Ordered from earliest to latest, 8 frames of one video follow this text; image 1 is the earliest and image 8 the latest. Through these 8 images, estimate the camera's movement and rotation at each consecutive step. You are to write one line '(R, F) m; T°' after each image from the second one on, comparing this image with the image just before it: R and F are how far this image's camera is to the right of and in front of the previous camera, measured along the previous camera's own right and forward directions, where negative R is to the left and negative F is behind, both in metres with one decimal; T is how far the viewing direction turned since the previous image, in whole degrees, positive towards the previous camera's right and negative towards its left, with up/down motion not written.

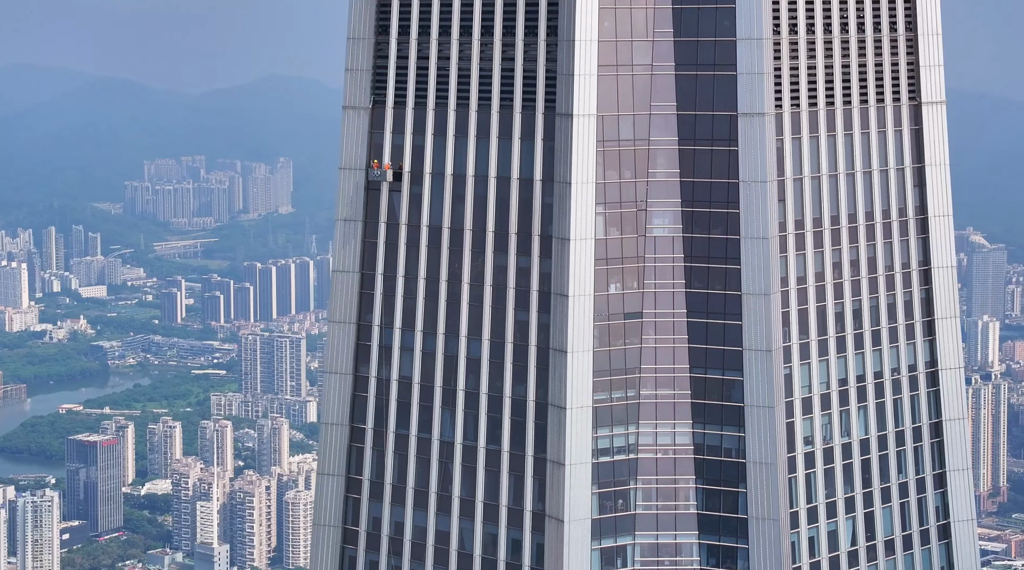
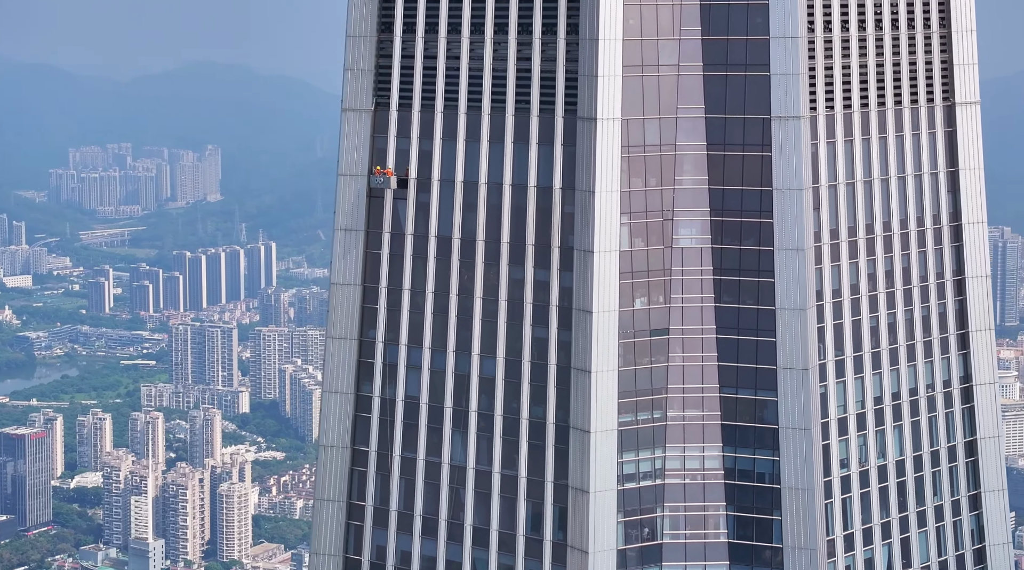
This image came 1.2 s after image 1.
(-5.9, +8.0) m; +2°
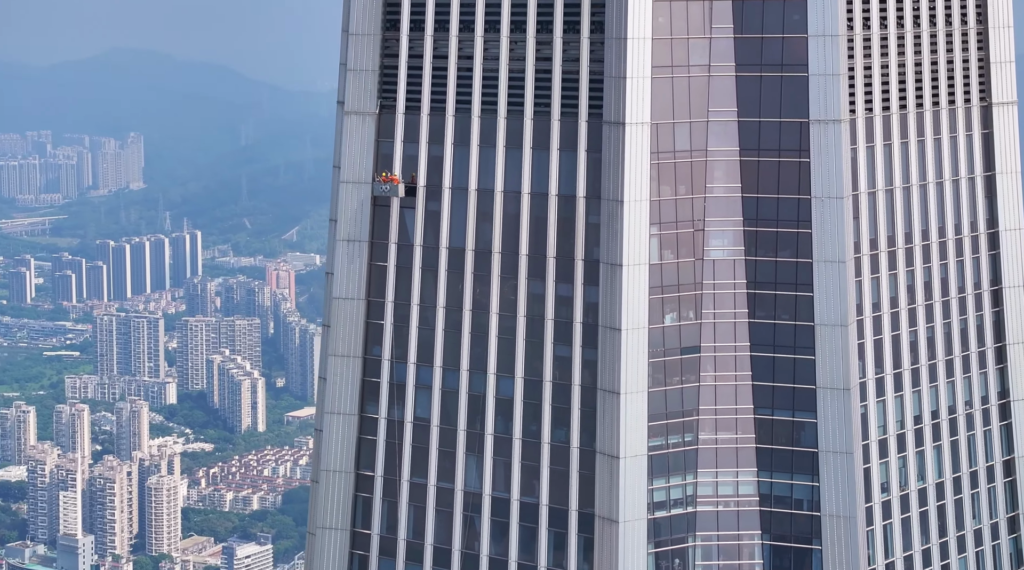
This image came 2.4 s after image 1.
(-6.0, +7.6) m; +2°
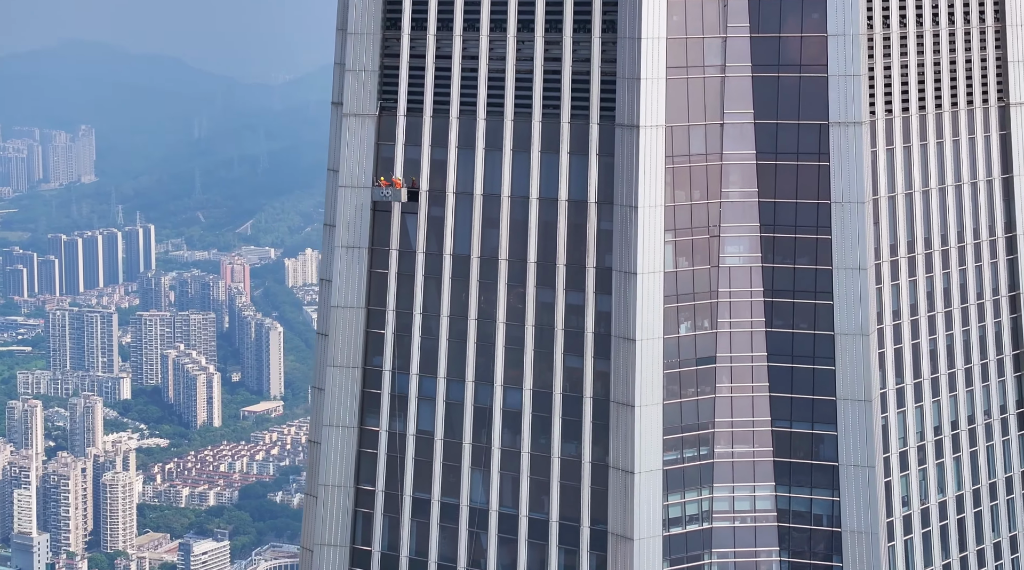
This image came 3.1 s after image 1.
(-3.3, +4.0) m; +2°
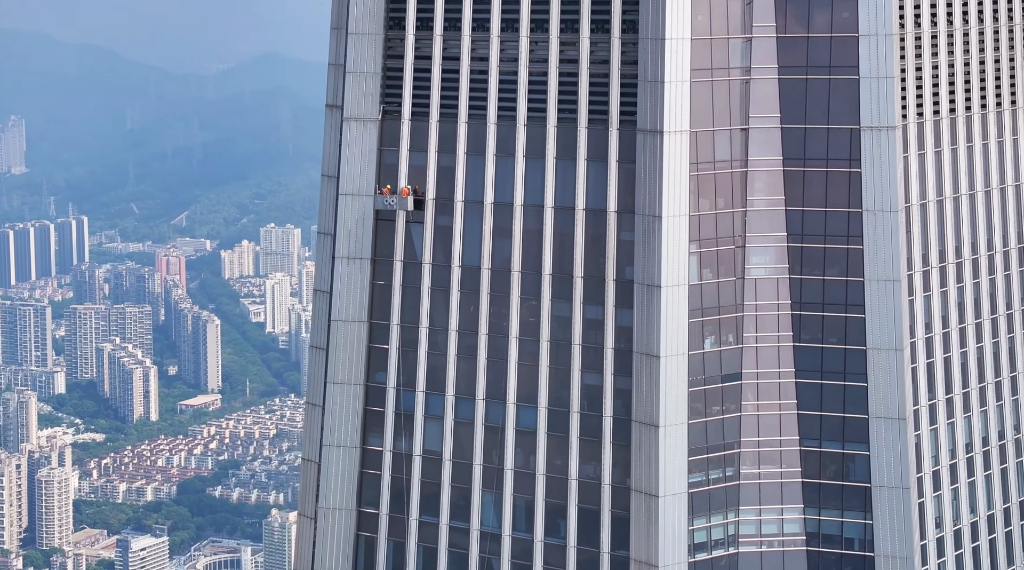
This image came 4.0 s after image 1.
(-4.6, +5.5) m; +2°
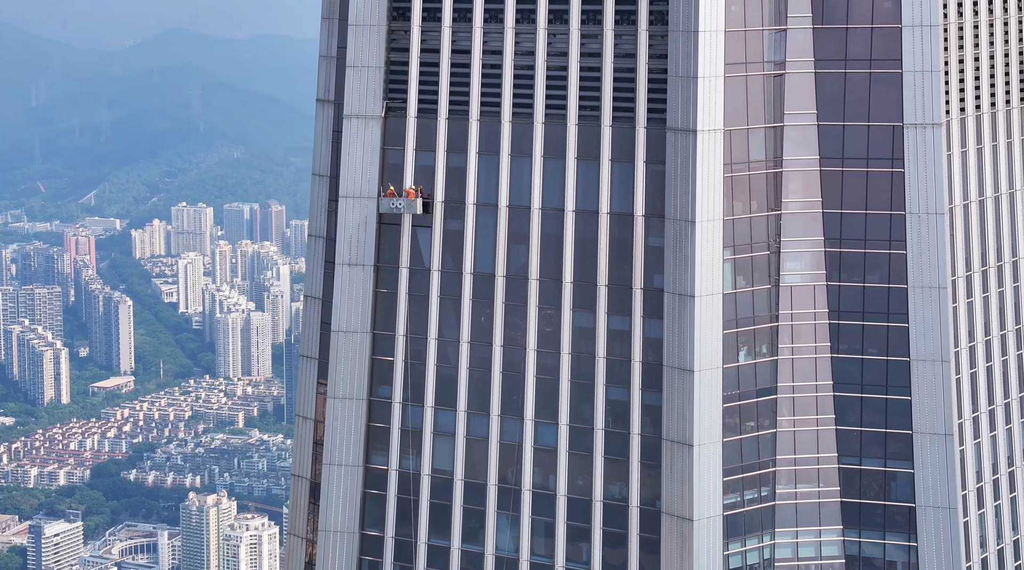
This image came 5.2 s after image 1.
(-5.9, +6.8) m; +3°
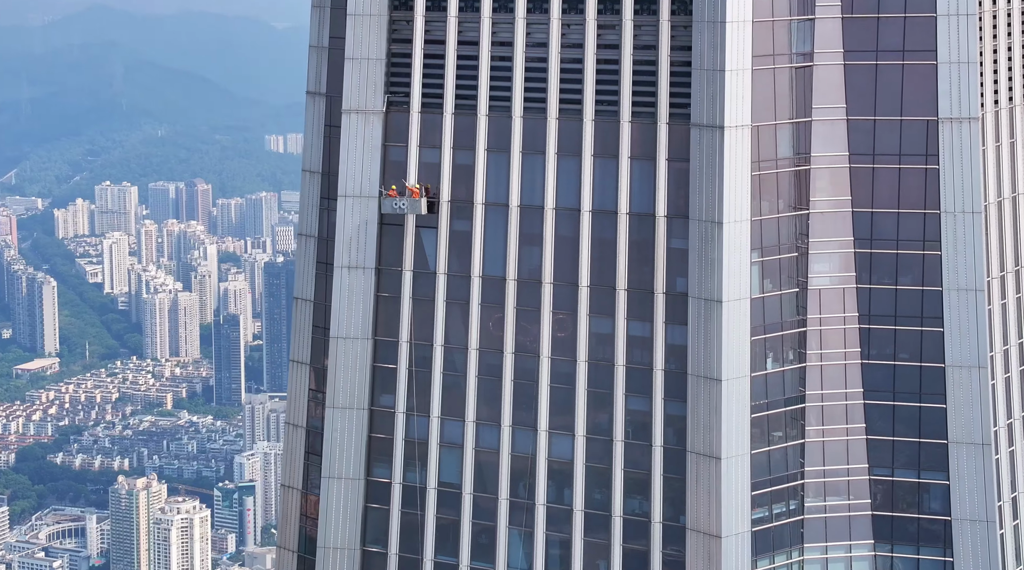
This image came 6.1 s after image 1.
(-4.6, +5.2) m; +2°
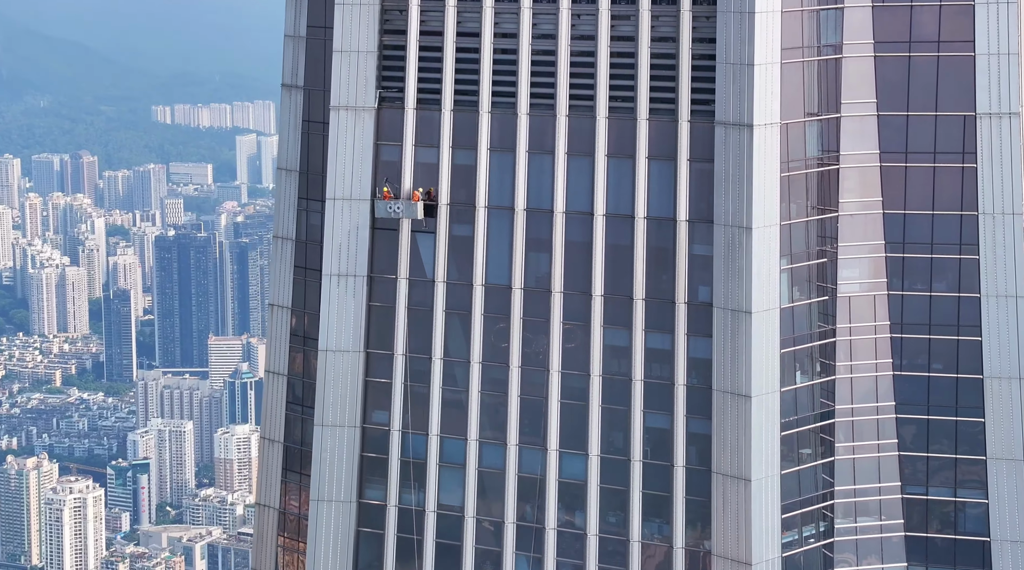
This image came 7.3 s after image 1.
(-5.8, +6.7) m; +4°
